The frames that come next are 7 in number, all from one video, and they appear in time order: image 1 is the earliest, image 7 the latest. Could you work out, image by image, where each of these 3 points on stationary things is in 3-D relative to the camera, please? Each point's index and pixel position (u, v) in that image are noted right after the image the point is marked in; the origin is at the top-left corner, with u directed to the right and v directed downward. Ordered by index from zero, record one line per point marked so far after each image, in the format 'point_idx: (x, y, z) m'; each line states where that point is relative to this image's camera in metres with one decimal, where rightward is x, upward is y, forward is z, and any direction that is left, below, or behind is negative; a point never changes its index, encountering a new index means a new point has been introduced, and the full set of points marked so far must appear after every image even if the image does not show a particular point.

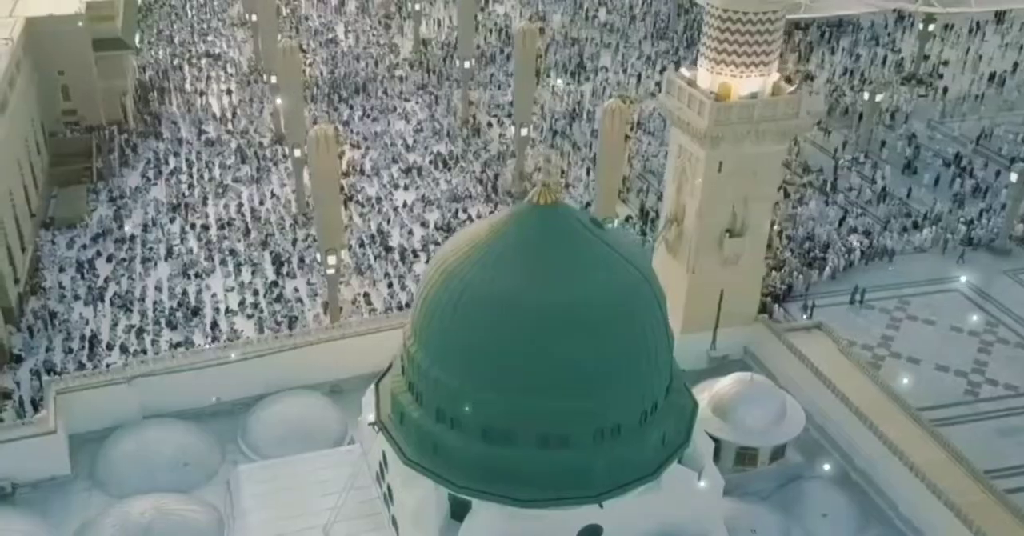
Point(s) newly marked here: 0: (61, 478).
0: (-5.3, -2.5, +13.0) m
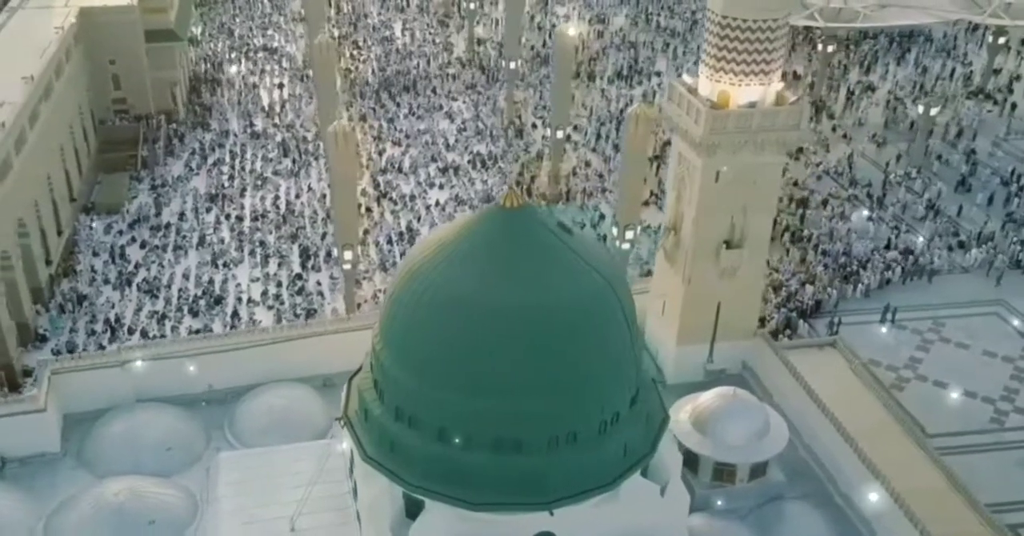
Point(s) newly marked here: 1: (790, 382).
0: (-5.6, -2.3, +13.4) m
1: (+3.6, -1.4, +14.1) m
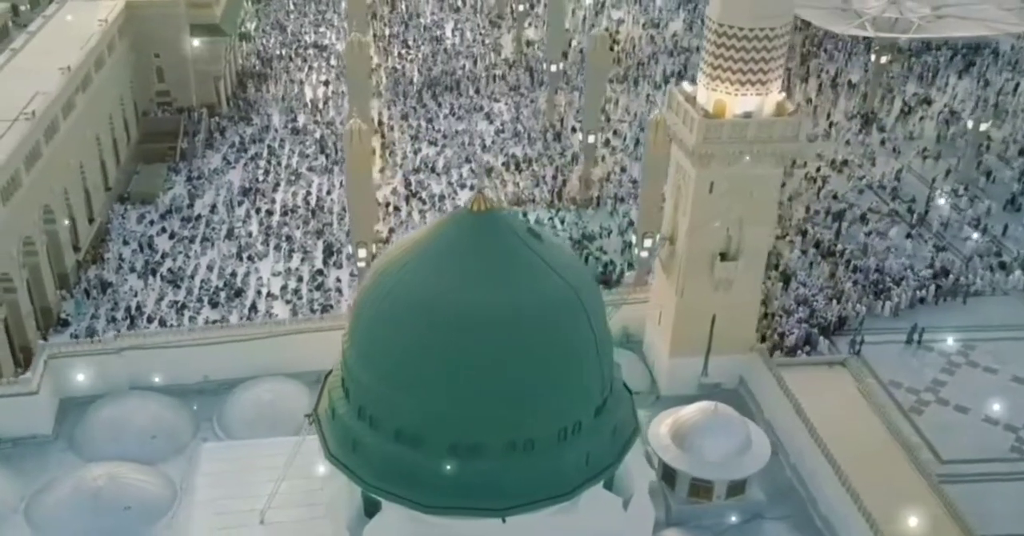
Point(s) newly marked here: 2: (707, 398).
0: (-5.9, -2.1, +13.7) m
1: (+3.4, -1.6, +13.7) m
2: (+2.6, -1.7, +14.6) m
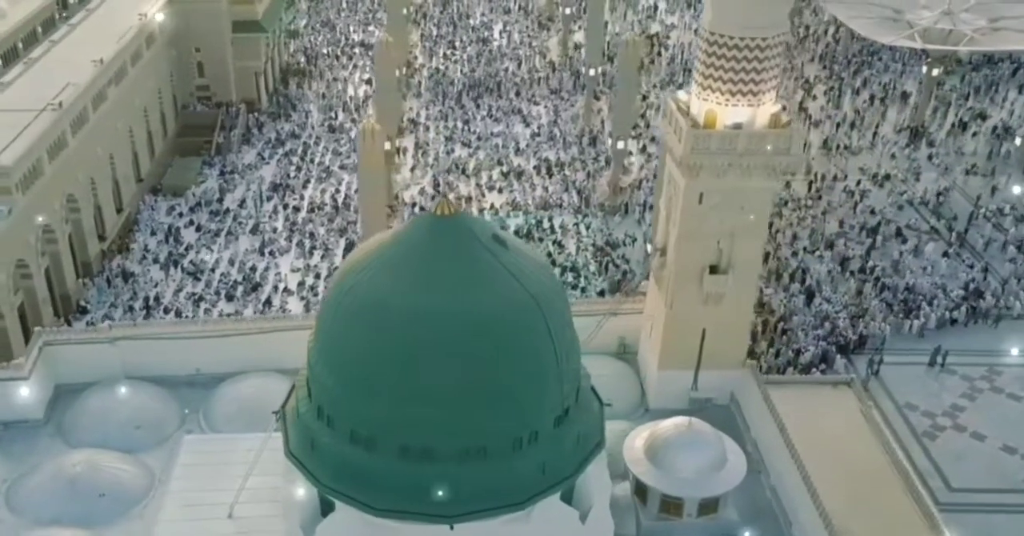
0: (-6.1, -2.0, +14.0) m
1: (+3.1, -1.8, +13.4) m
2: (+2.4, -1.9, +14.3) m
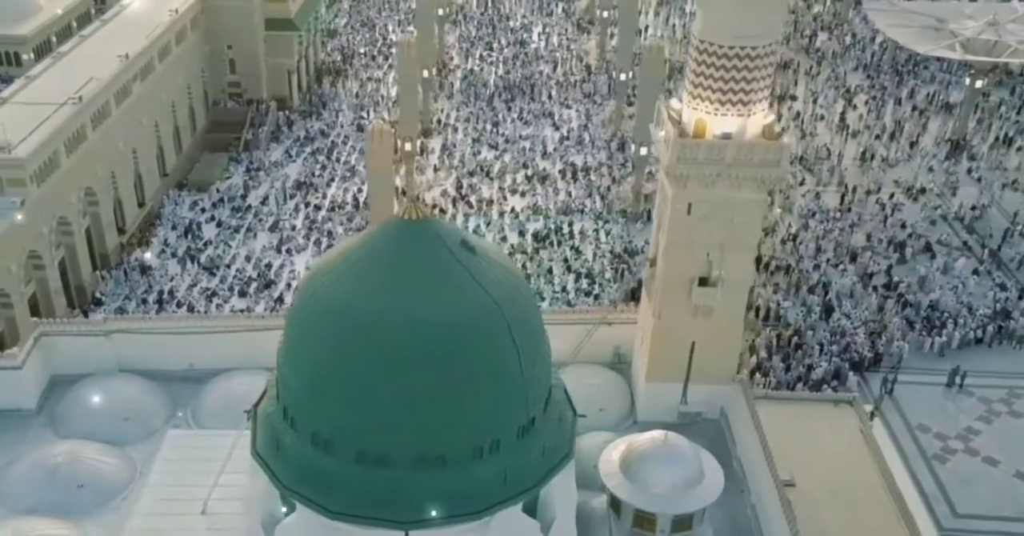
0: (-6.3, -1.8, +14.2) m
1: (+2.9, -2.0, +13.1) m
2: (+2.2, -2.0, +14.1) m
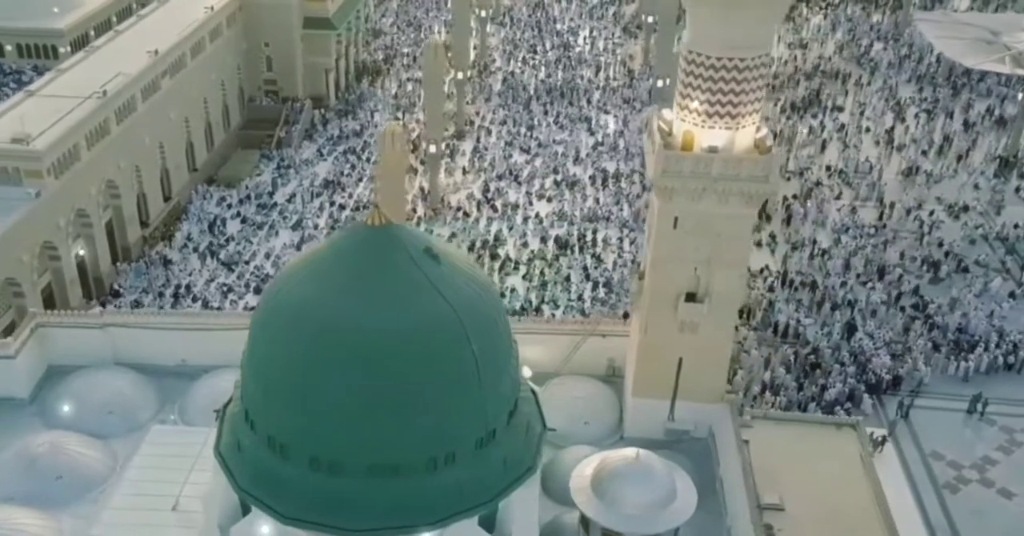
0: (-6.5, -1.7, +14.5) m
1: (+2.6, -2.2, +12.8) m
2: (+2.0, -2.2, +13.8) m
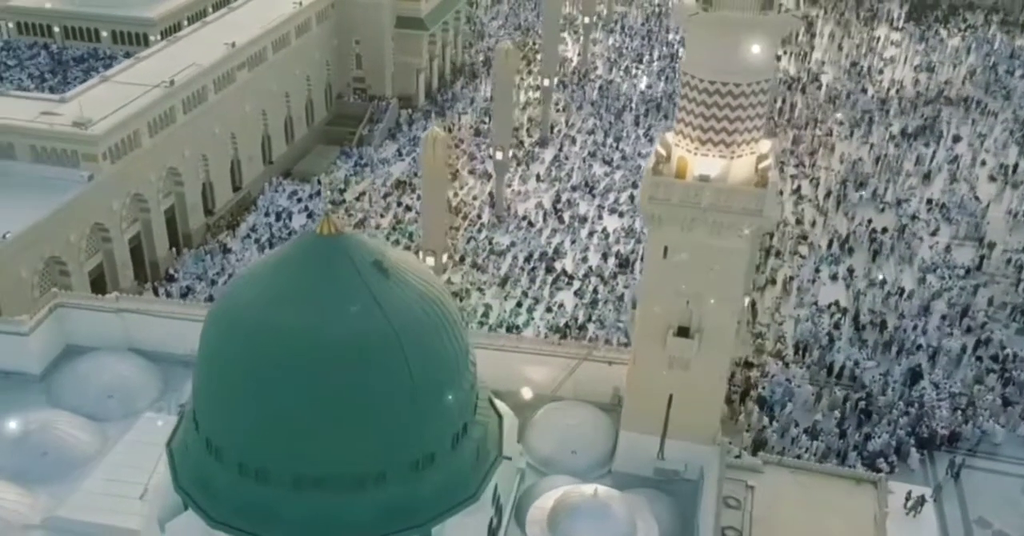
0: (-6.5, -1.5, +14.9) m
1: (+2.2, -2.6, +12.0) m
2: (+1.7, -2.6, +13.0) m
